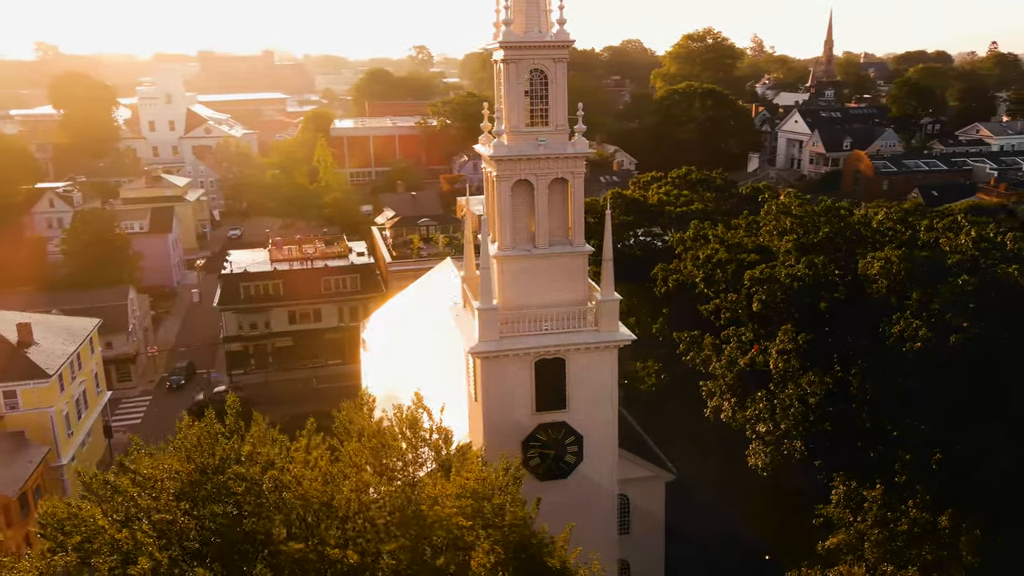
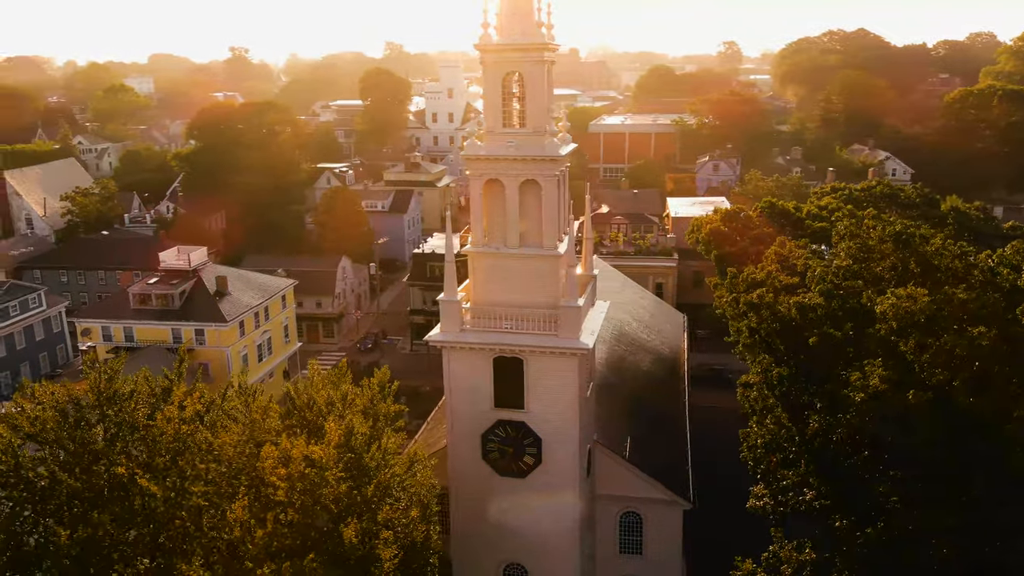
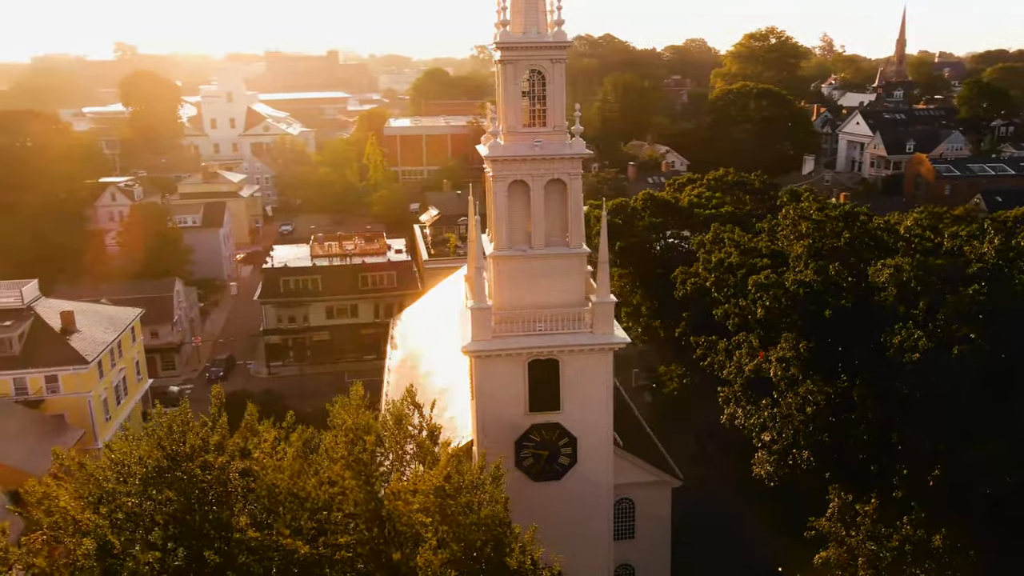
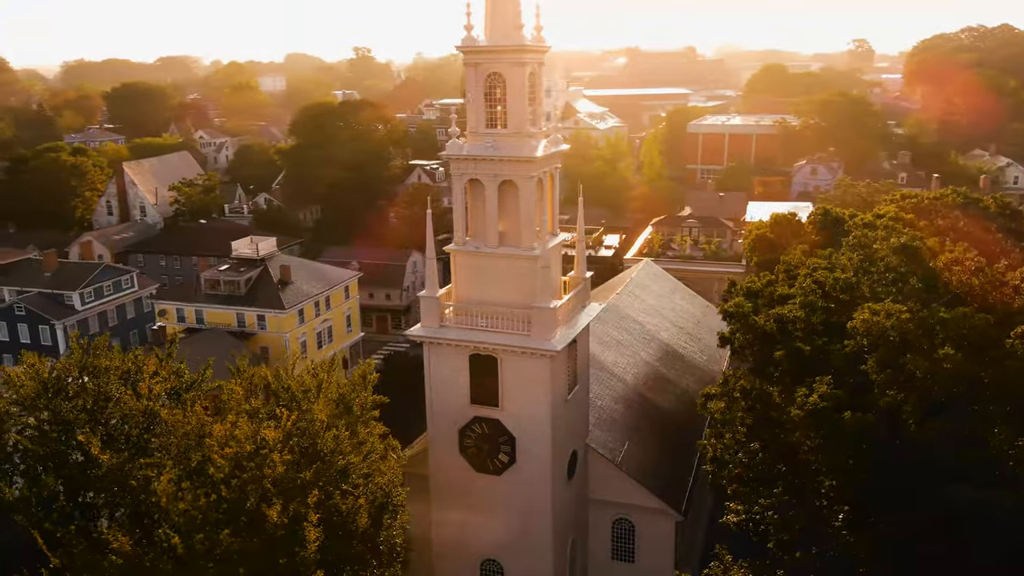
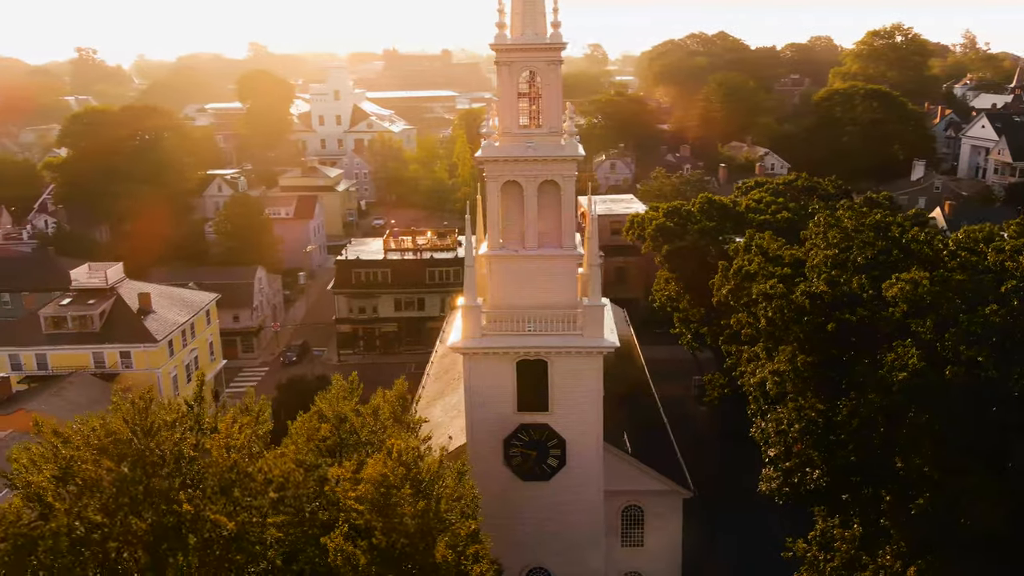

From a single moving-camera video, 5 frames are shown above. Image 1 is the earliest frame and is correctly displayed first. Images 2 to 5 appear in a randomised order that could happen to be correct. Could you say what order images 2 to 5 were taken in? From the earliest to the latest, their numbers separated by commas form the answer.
3, 5, 2, 4
